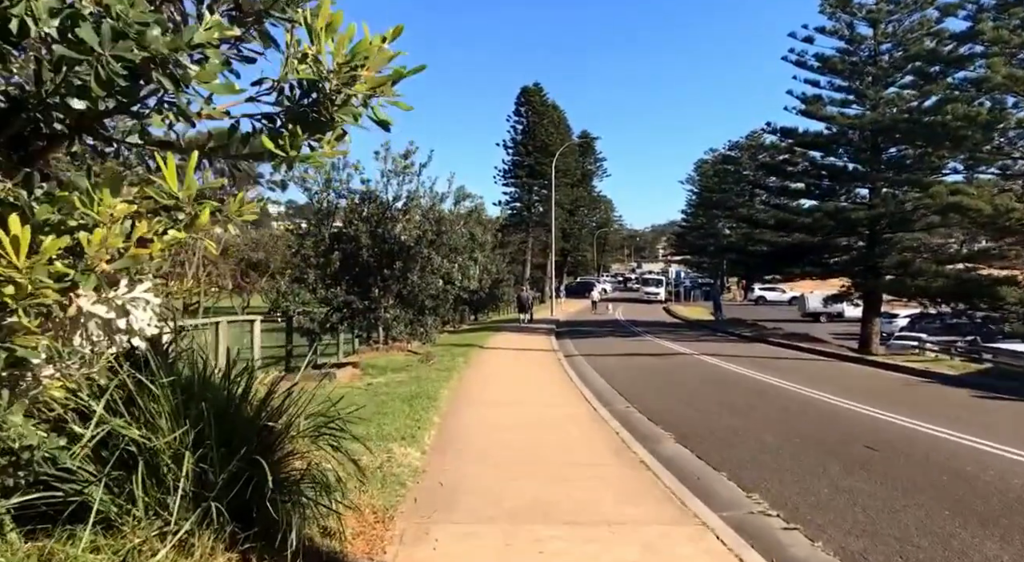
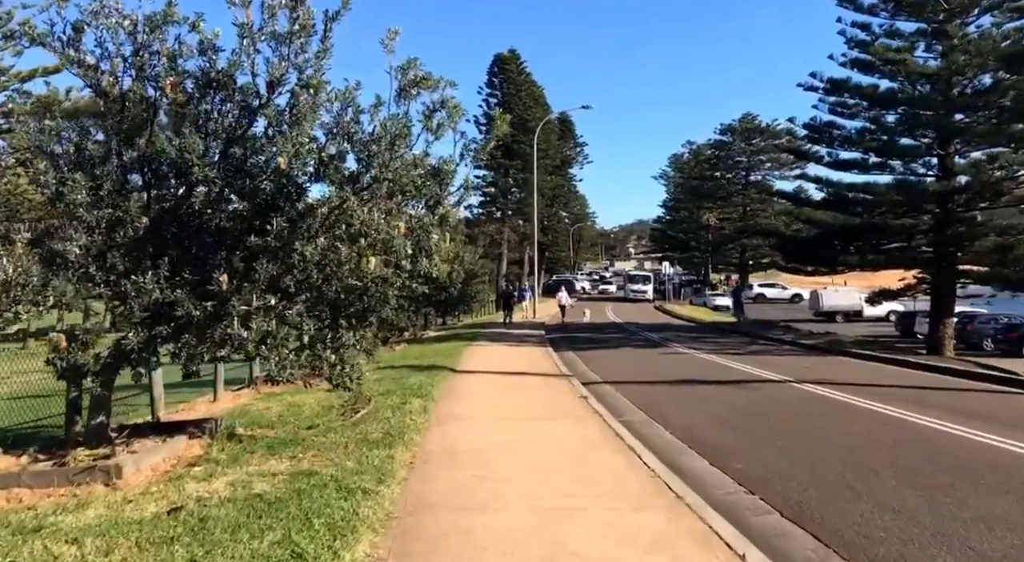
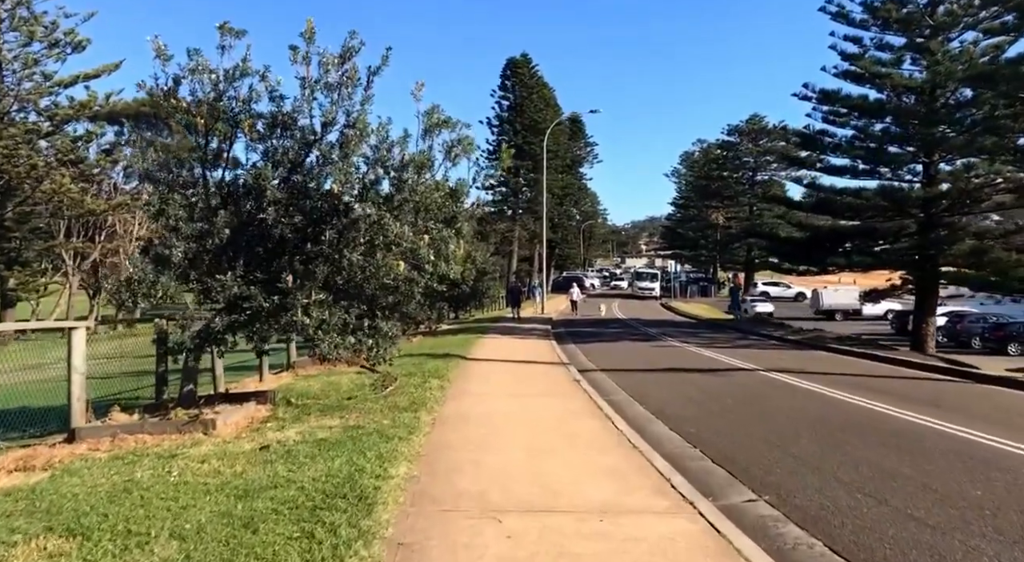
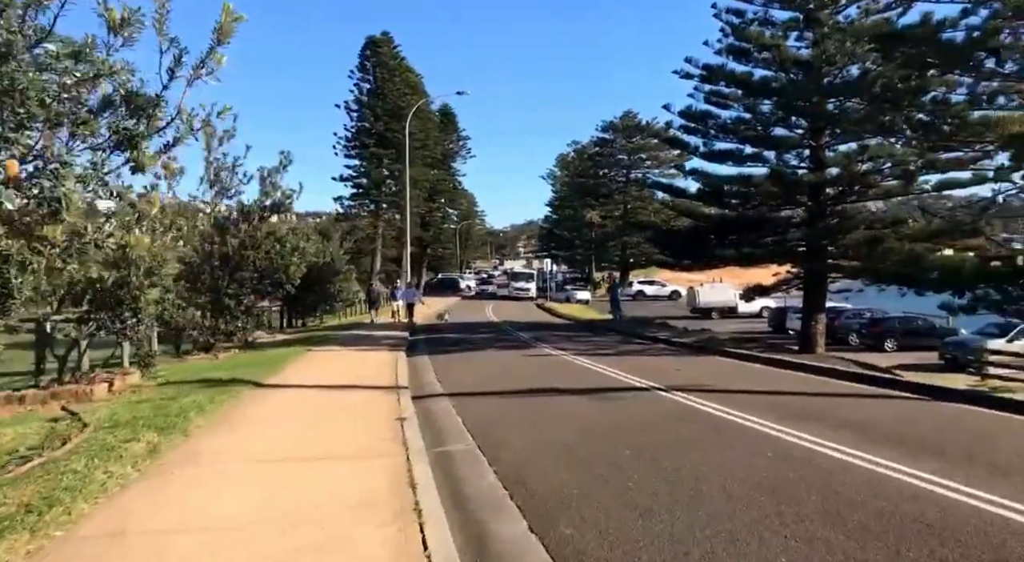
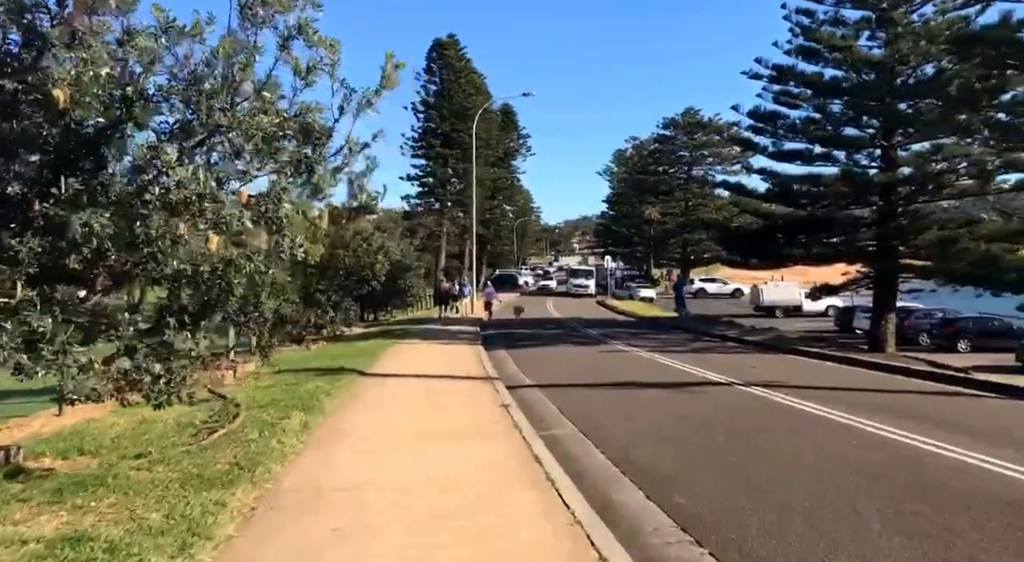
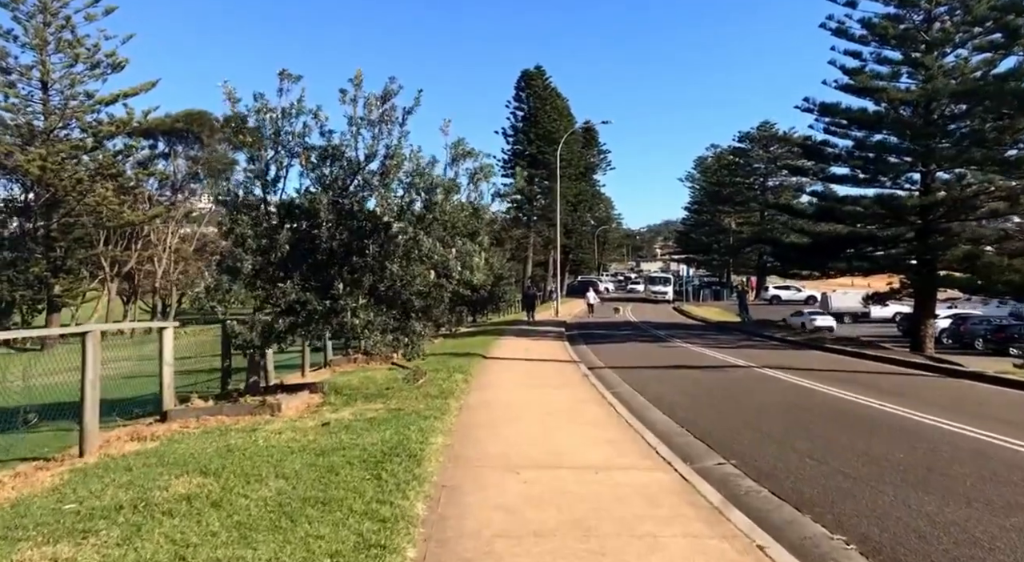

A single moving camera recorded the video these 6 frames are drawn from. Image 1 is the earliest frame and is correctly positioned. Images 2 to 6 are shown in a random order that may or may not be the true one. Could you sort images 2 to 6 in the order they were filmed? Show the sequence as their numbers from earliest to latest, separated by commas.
6, 3, 2, 5, 4
